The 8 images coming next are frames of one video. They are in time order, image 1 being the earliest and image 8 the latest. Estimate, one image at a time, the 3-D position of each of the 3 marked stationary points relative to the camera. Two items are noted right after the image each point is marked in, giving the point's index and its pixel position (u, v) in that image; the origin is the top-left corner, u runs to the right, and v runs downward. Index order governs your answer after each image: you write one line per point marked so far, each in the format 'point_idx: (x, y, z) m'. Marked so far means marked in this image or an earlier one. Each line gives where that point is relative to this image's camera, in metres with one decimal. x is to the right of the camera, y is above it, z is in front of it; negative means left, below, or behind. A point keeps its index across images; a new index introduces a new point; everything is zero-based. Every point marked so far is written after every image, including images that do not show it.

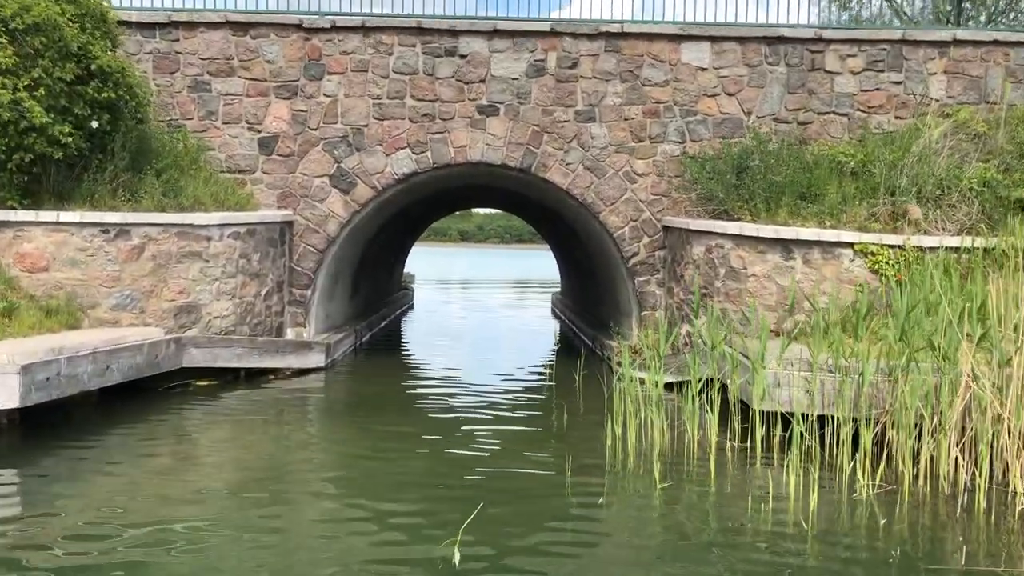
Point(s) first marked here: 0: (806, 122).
0: (+3.1, +1.7, +9.8) m
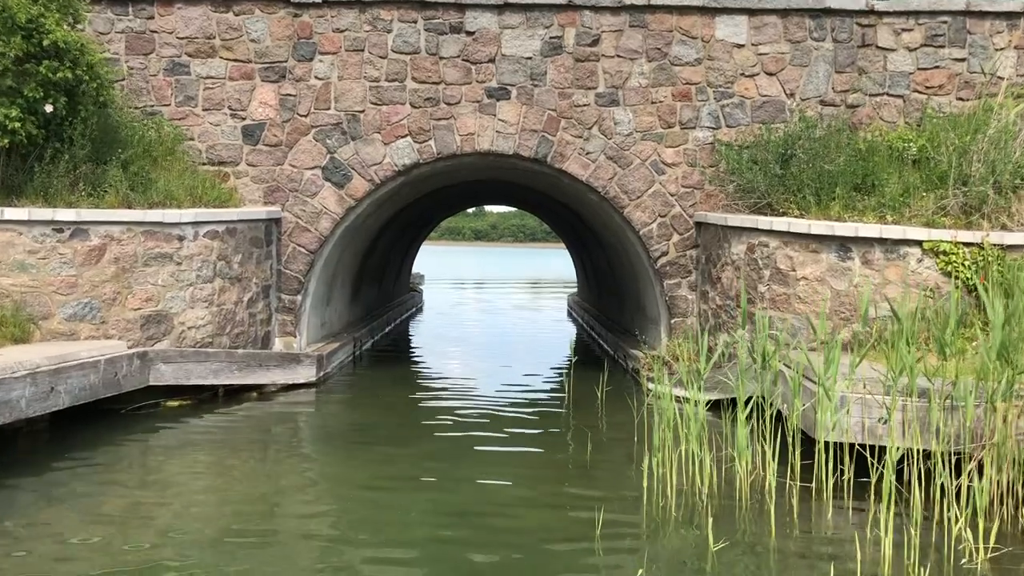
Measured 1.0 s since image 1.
0: (+3.2, +1.7, +8.7) m
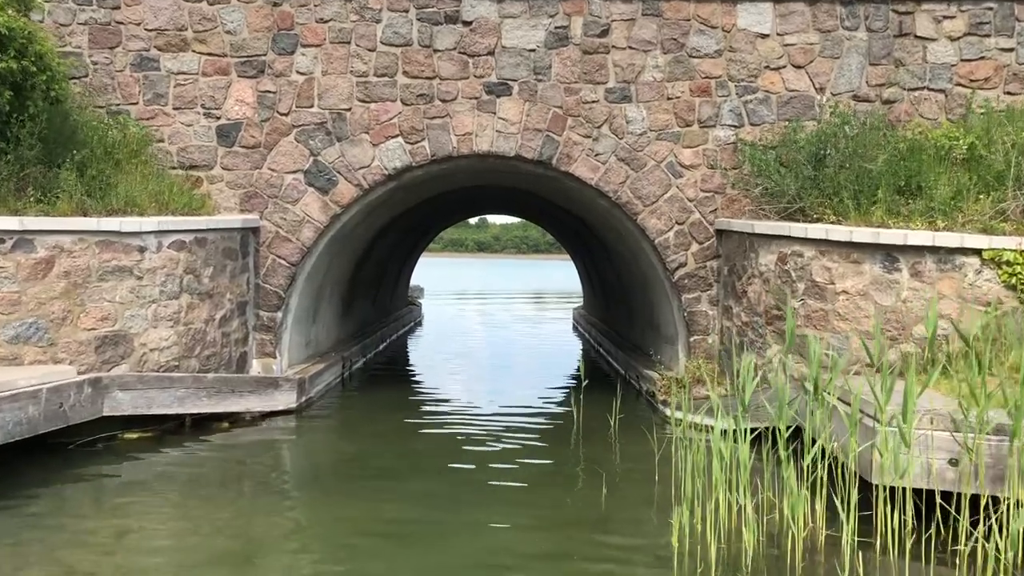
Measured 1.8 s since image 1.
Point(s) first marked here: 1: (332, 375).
0: (+3.2, +1.6, +7.9) m
1: (-1.8, -0.9, +9.3) m
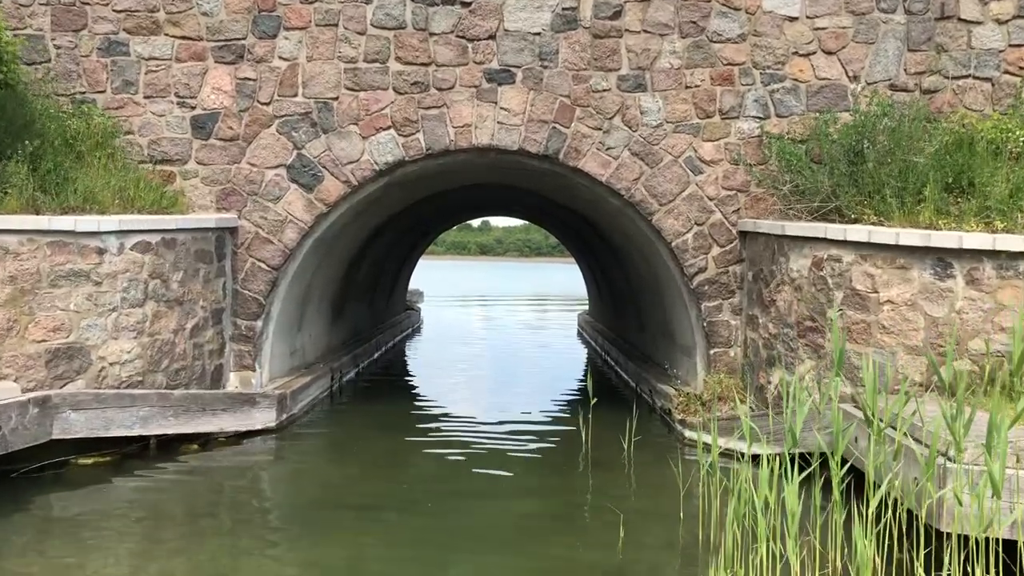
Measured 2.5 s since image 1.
0: (+3.3, +1.5, +7.2) m
1: (-1.8, -1.0, +8.6) m
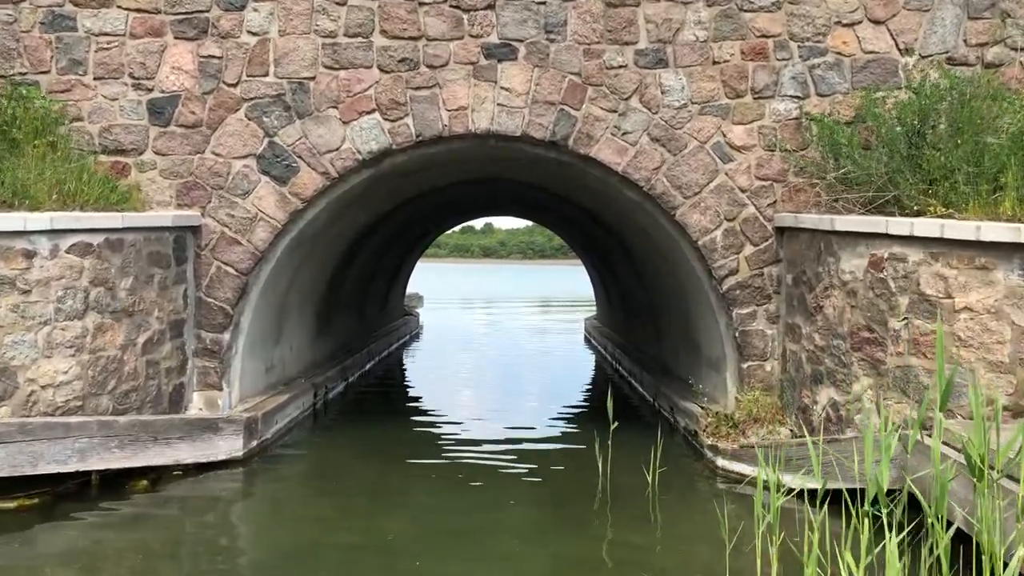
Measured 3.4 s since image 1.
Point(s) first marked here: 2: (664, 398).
0: (+3.3, +1.5, +6.3) m
1: (-1.8, -1.0, +7.7) m
2: (+1.3, -0.9, +7.9) m
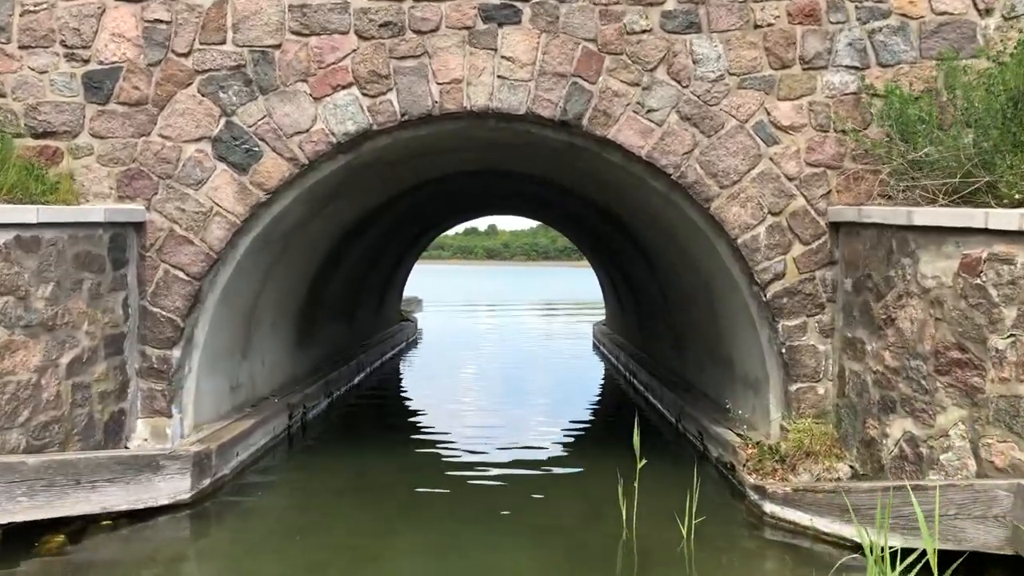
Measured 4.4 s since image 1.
0: (+3.3, +1.5, +5.2) m
1: (-1.7, -1.1, +6.7) m
2: (+1.3, -1.0, +6.9) m
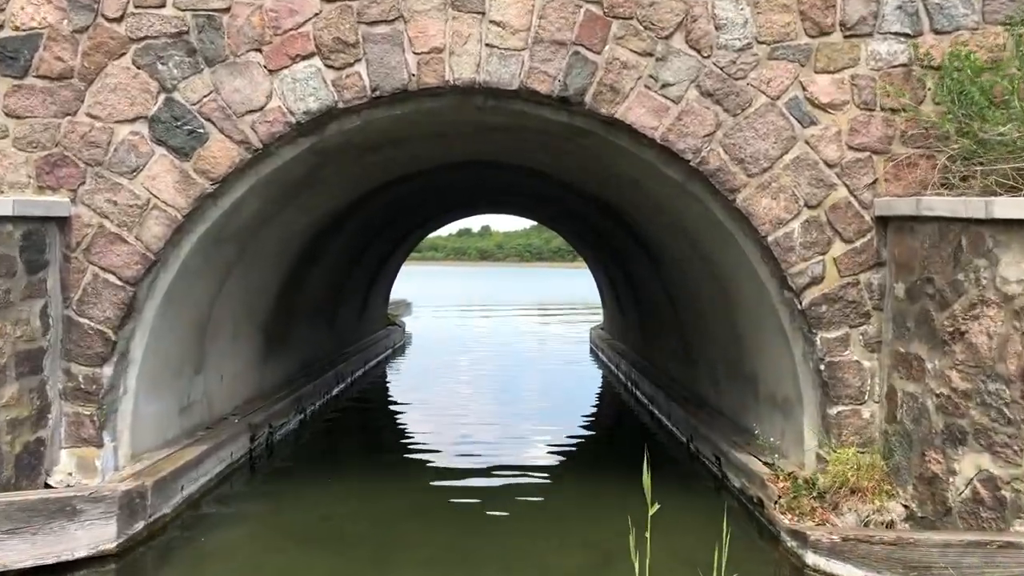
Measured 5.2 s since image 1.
0: (+3.2, +1.4, +4.5) m
1: (-1.8, -1.1, +5.9) m
2: (+1.3, -1.0, +6.1) m
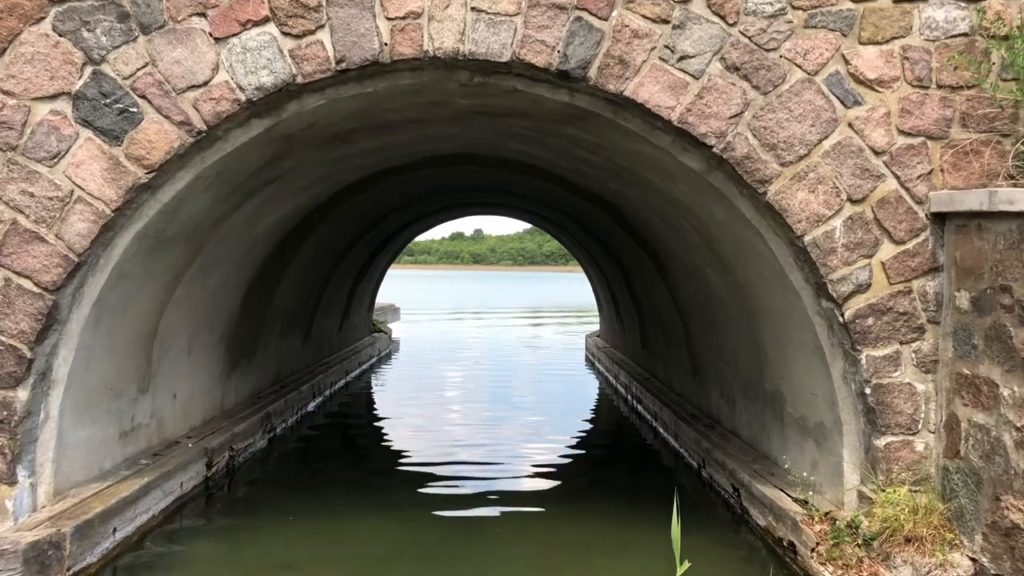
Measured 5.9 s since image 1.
0: (+3.2, +1.4, +3.8) m
1: (-1.8, -1.1, +5.2) m
2: (+1.2, -1.1, +5.4) m
